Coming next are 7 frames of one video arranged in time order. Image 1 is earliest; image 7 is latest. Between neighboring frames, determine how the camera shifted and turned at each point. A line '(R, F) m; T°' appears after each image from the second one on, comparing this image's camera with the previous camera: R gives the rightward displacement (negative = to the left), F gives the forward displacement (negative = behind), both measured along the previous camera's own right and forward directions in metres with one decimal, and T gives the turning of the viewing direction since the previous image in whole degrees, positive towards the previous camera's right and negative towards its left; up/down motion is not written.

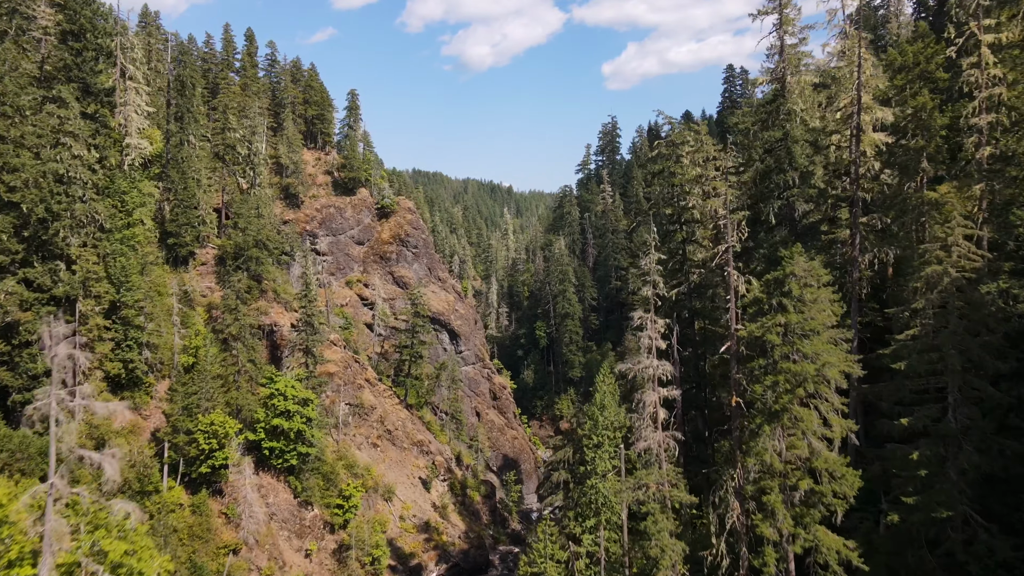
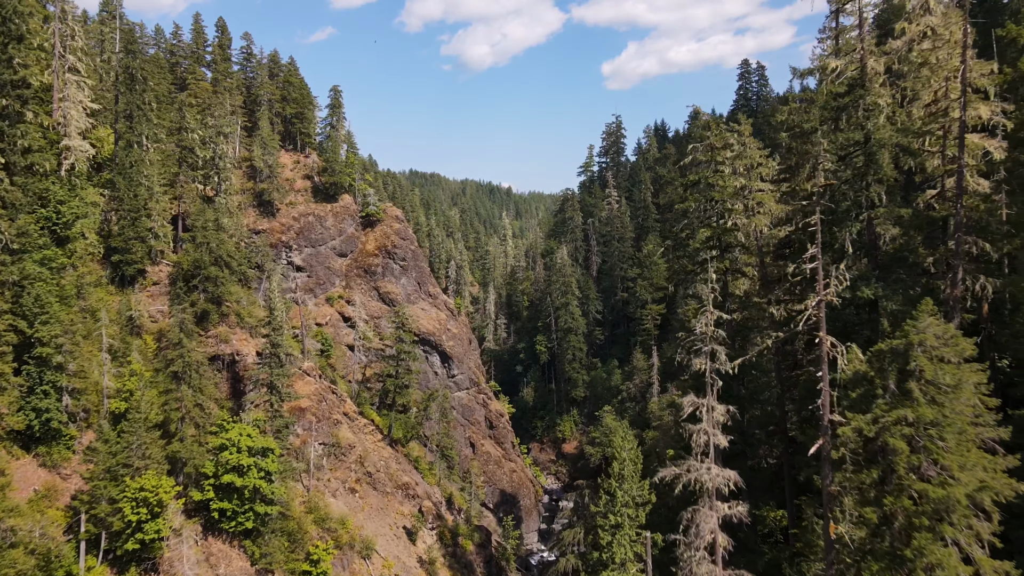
(+0.1, +5.8) m; 0°
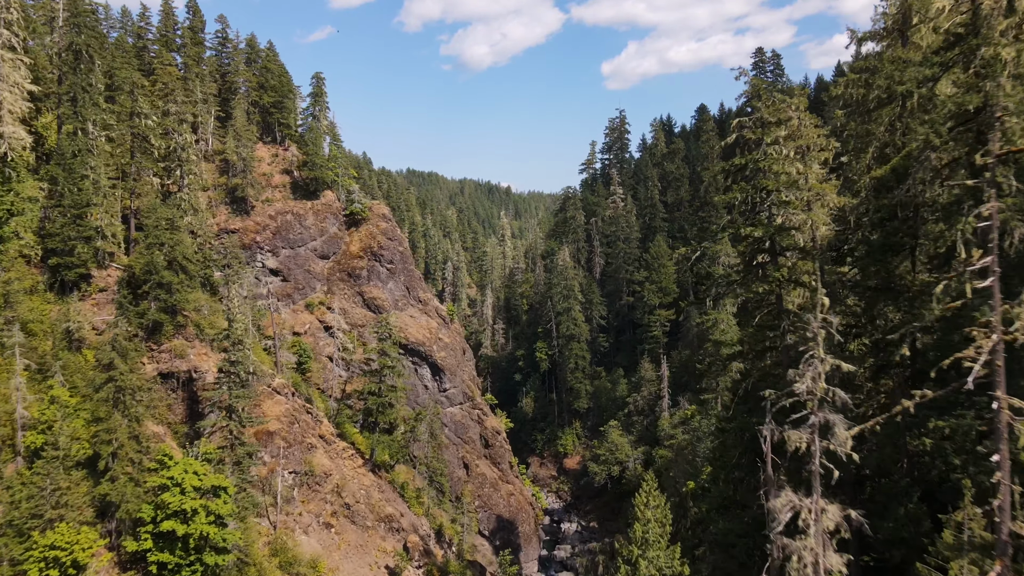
(+0.1, +4.9) m; 0°
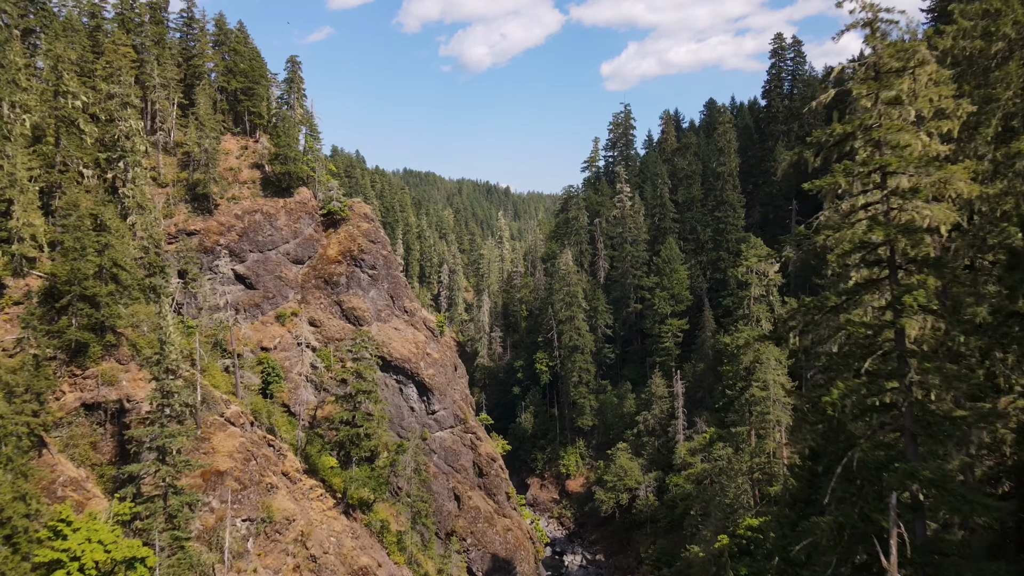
(+0.1, +5.7) m; 0°
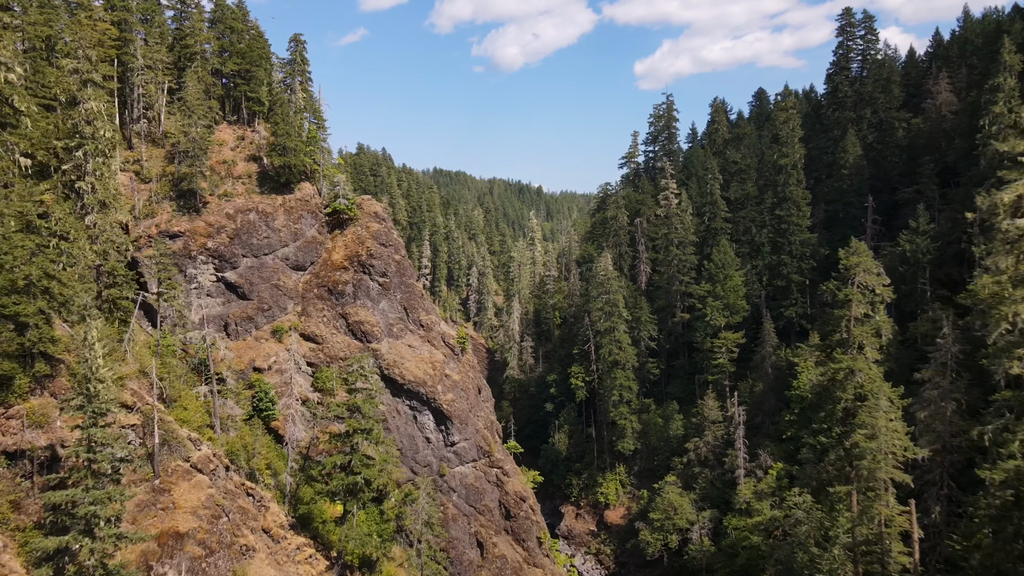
(0.0, +6.5) m; -2°
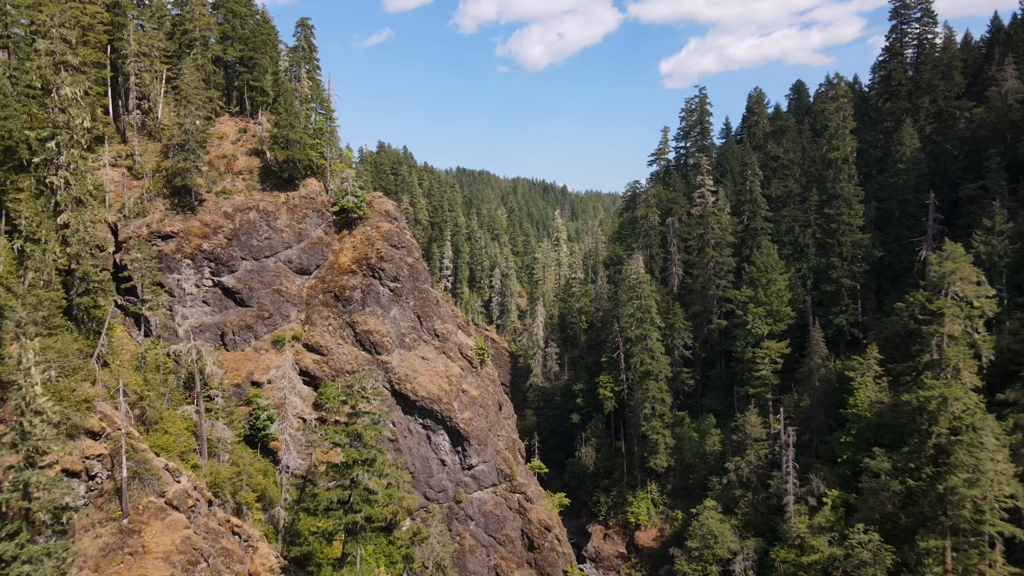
(0.0, +3.7) m; -2°
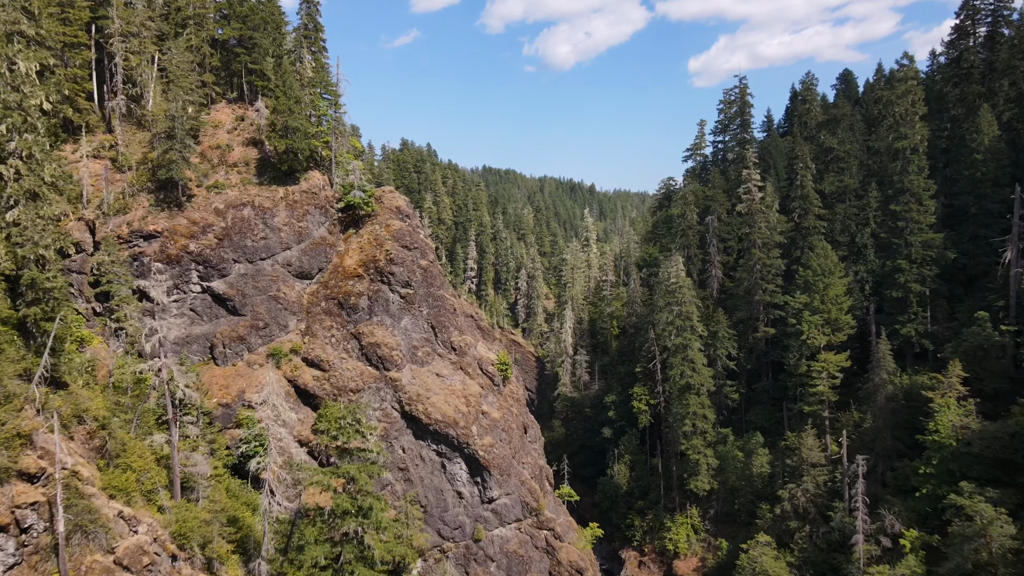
(0.0, +4.4) m; -2°
